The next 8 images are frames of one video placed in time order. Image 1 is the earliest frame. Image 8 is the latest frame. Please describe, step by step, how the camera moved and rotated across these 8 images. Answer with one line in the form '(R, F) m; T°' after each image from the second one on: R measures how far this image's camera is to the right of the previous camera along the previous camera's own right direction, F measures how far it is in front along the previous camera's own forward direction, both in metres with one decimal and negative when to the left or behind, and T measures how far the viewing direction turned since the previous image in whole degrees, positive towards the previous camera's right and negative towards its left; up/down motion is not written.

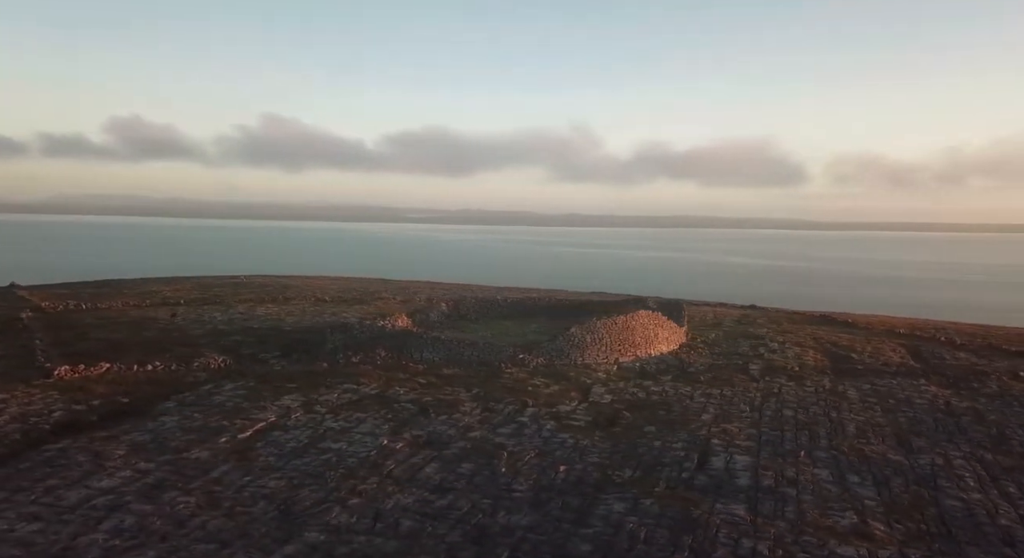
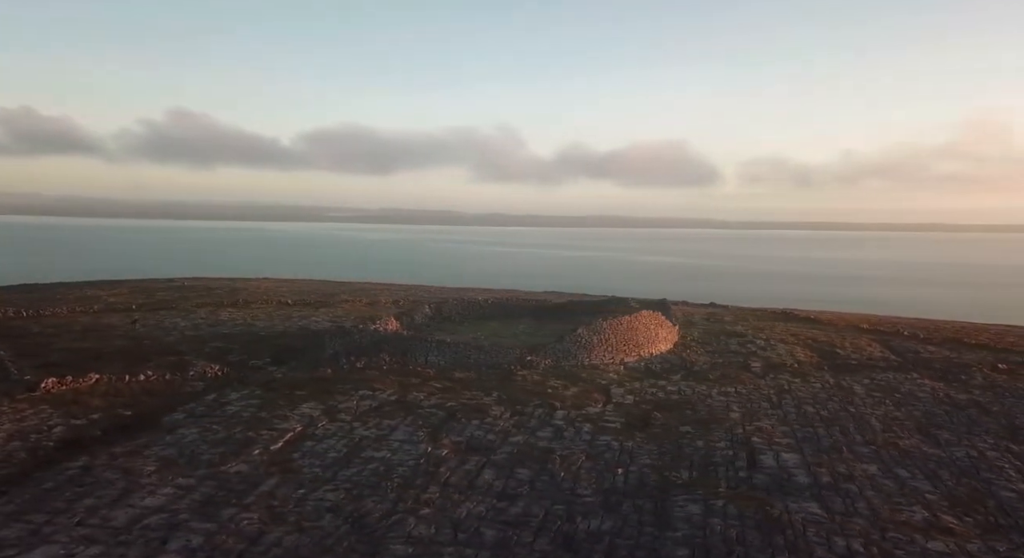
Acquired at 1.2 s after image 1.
(-1.6, +0.3) m; +4°
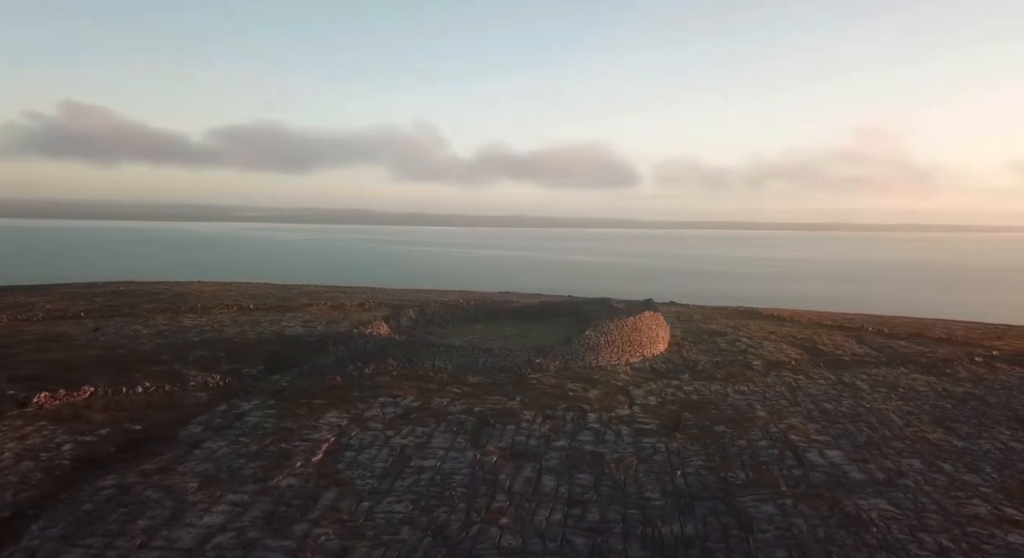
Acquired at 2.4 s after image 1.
(-1.6, +0.2) m; +4°
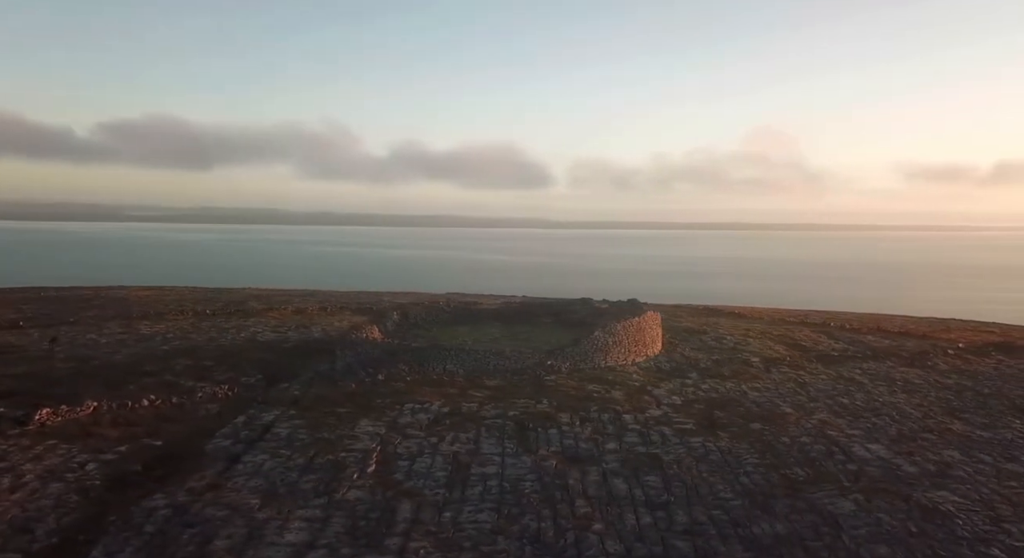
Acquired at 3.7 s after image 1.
(-1.8, +0.2) m; +4°
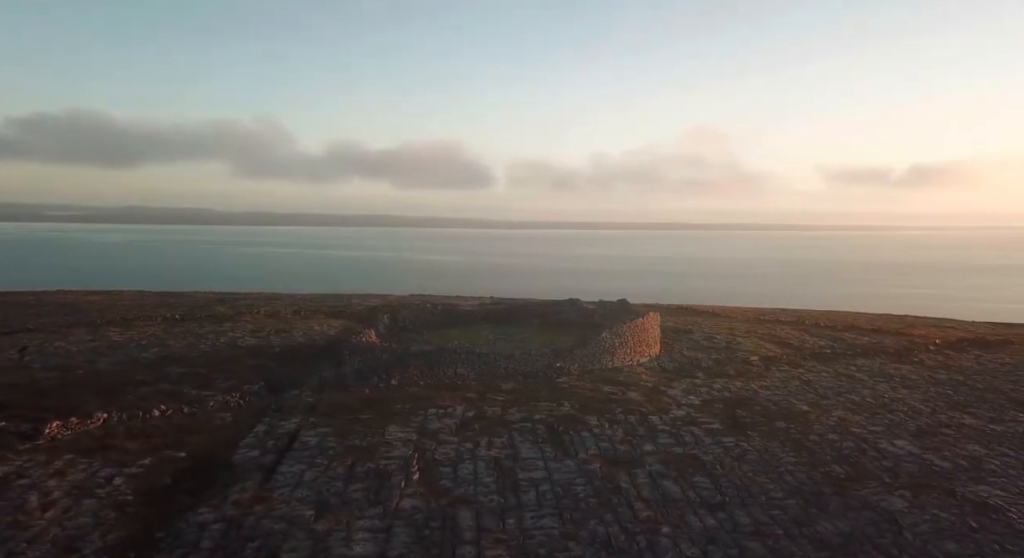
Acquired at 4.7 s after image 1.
(-1.3, +0.1) m; +3°
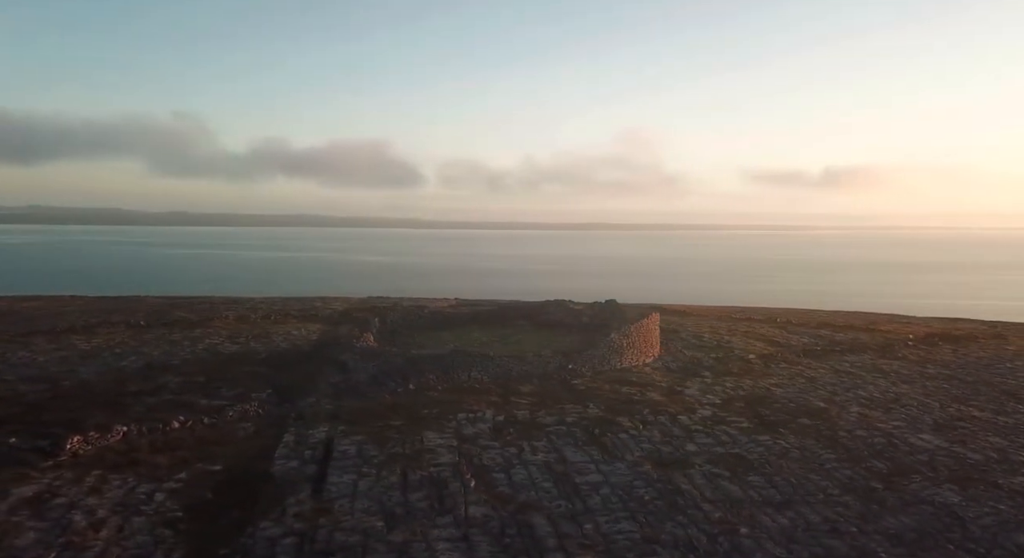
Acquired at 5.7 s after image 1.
(-1.5, 0.0) m; +3°
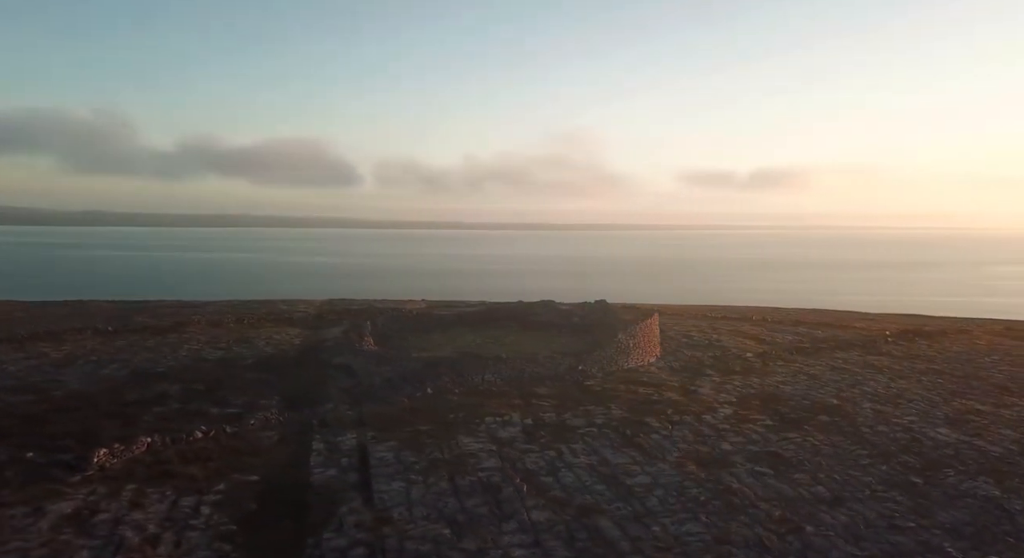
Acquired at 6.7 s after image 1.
(-1.4, 0.0) m; +3°
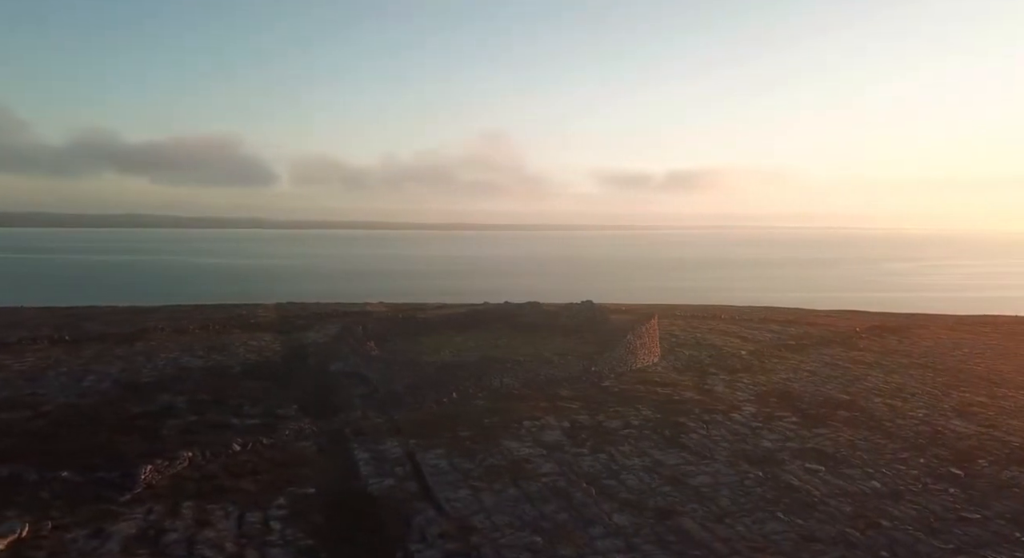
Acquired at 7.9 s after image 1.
(-1.8, -0.1) m; +4°
